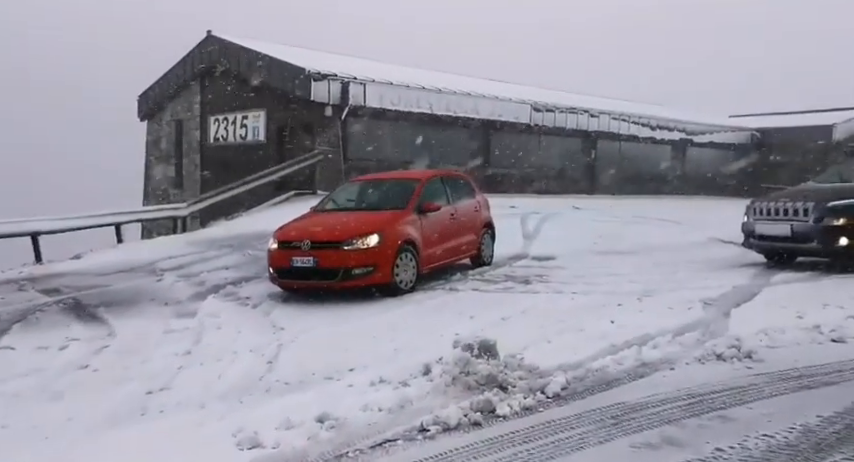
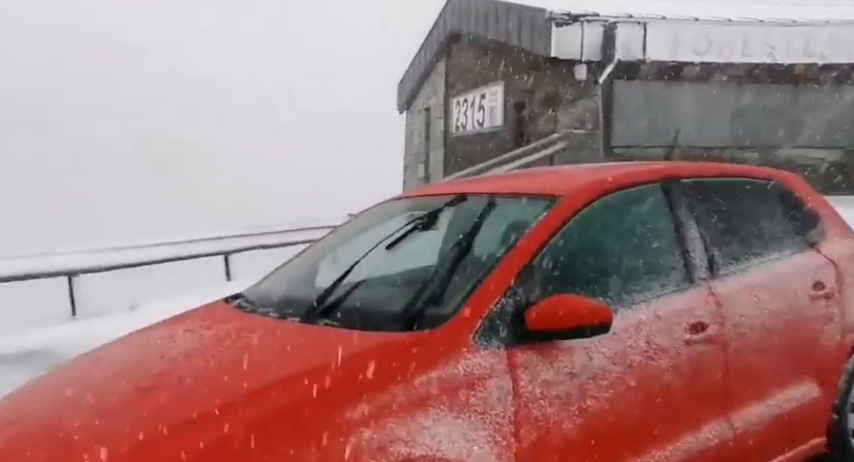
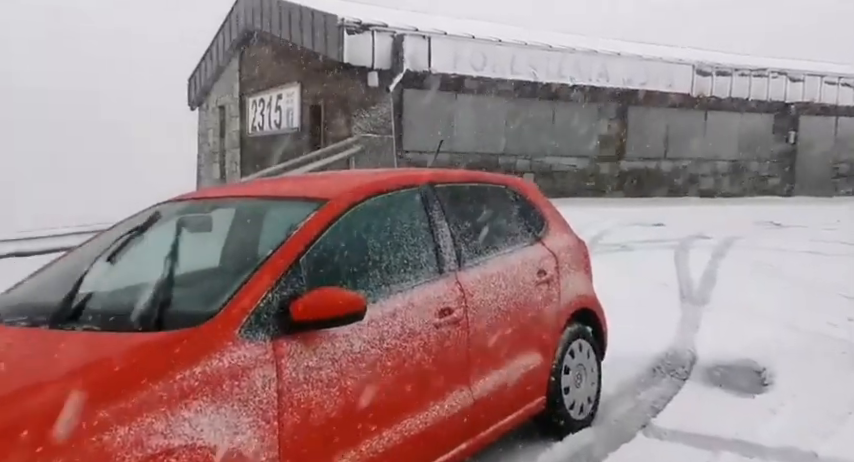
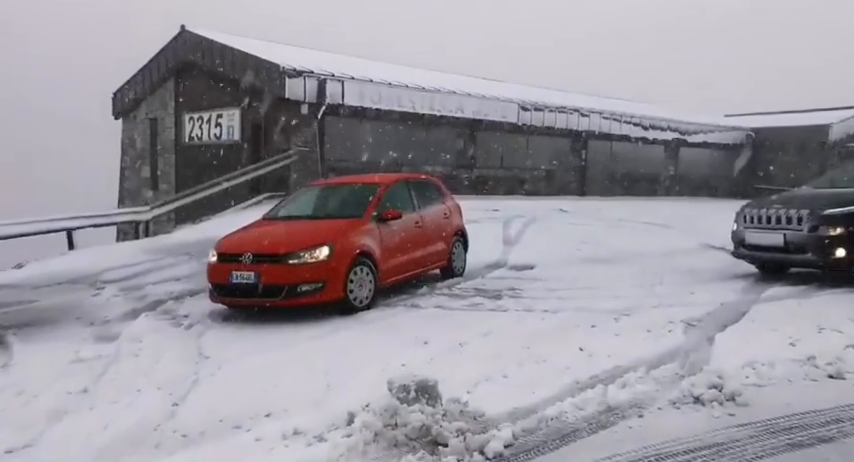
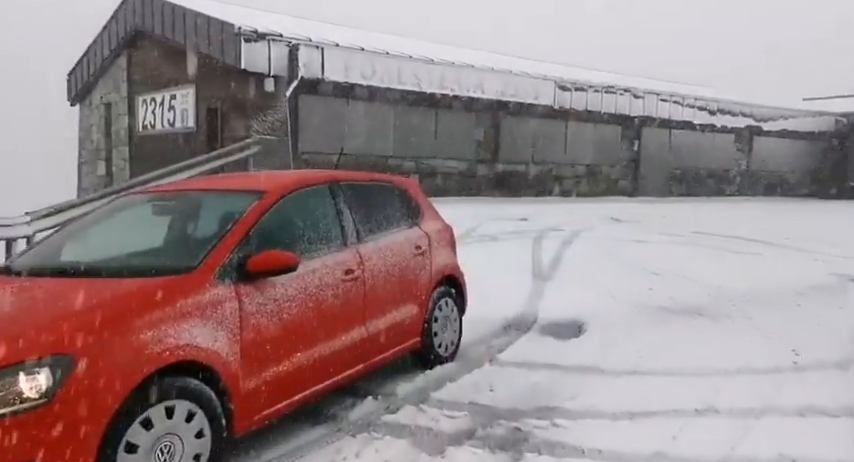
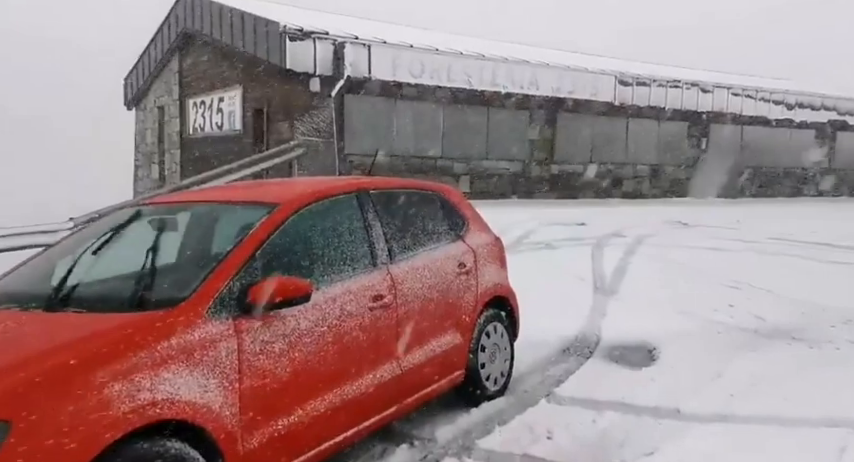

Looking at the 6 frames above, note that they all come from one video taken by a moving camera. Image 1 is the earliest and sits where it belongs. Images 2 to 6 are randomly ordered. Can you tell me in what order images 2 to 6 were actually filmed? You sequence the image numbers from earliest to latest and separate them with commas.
4, 5, 6, 3, 2
